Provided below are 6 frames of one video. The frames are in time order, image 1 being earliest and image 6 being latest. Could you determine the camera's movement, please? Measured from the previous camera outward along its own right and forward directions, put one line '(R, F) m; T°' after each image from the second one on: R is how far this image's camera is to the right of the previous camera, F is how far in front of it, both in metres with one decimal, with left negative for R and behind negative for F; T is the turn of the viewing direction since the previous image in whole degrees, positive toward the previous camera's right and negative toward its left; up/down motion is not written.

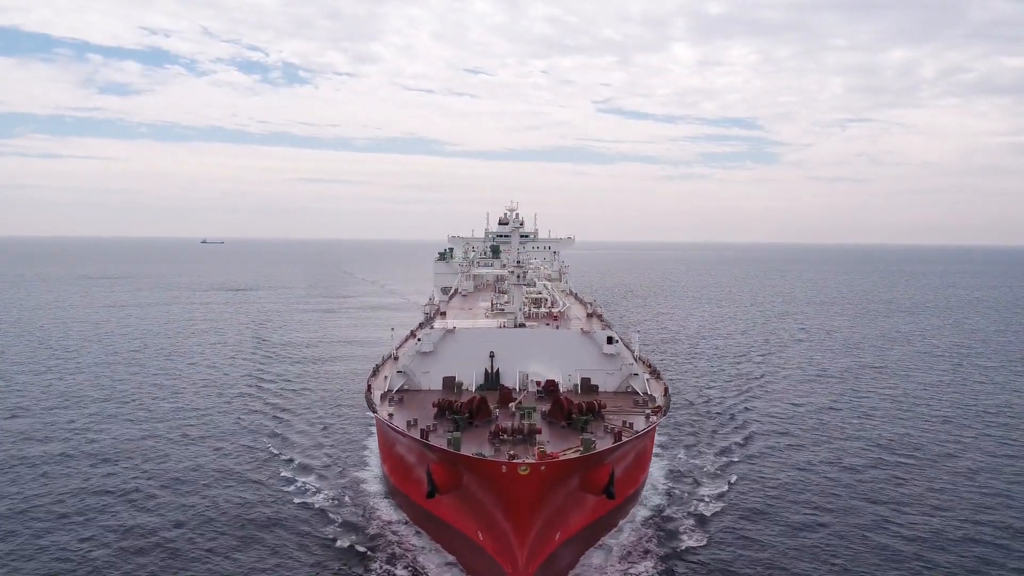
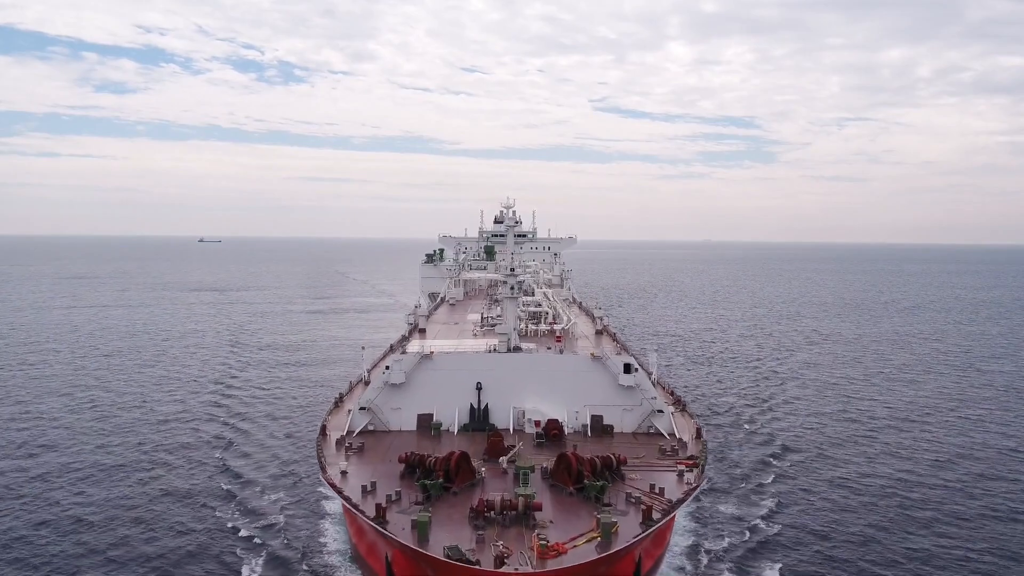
(+0.1, +2.5) m; 0°
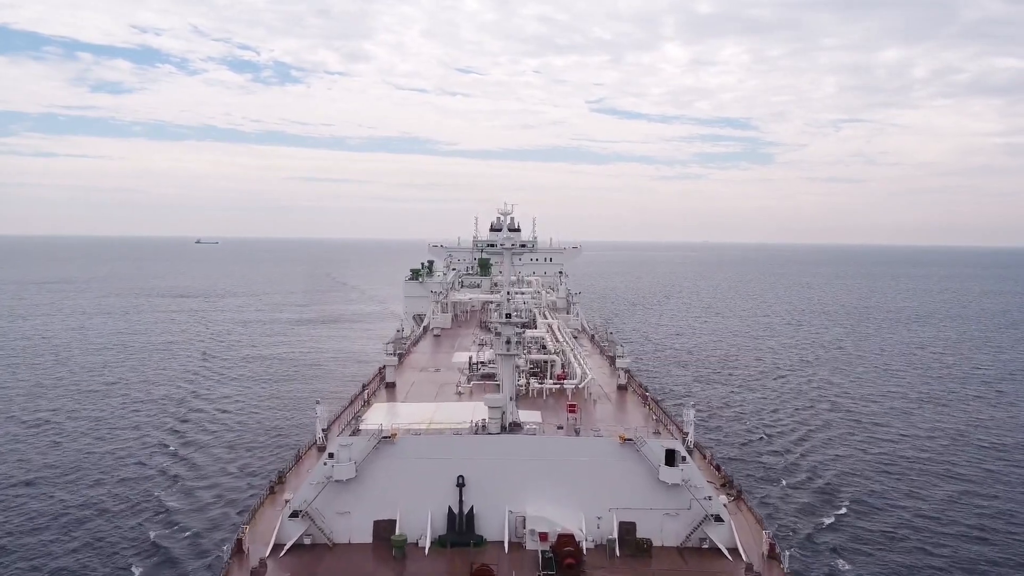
(0.0, +2.8) m; 0°
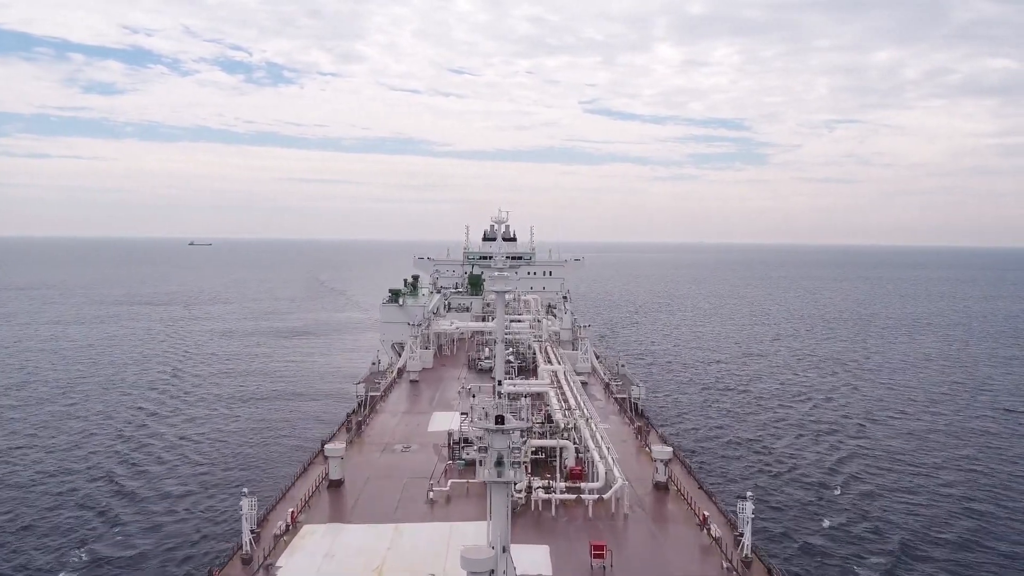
(-0.1, +2.6) m; +1°
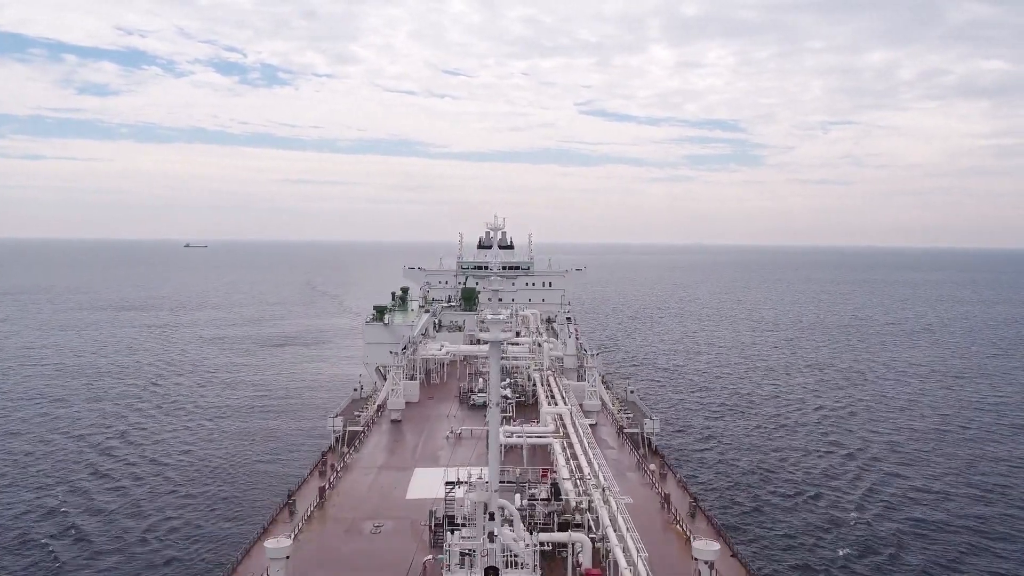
(0.0, +1.6) m; 0°
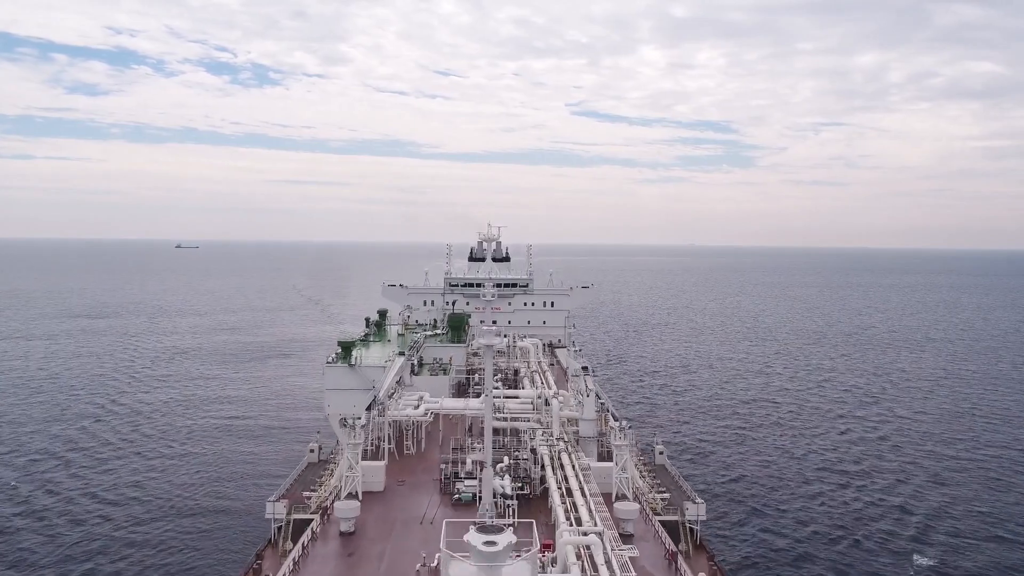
(-0.1, +3.0) m; +1°
